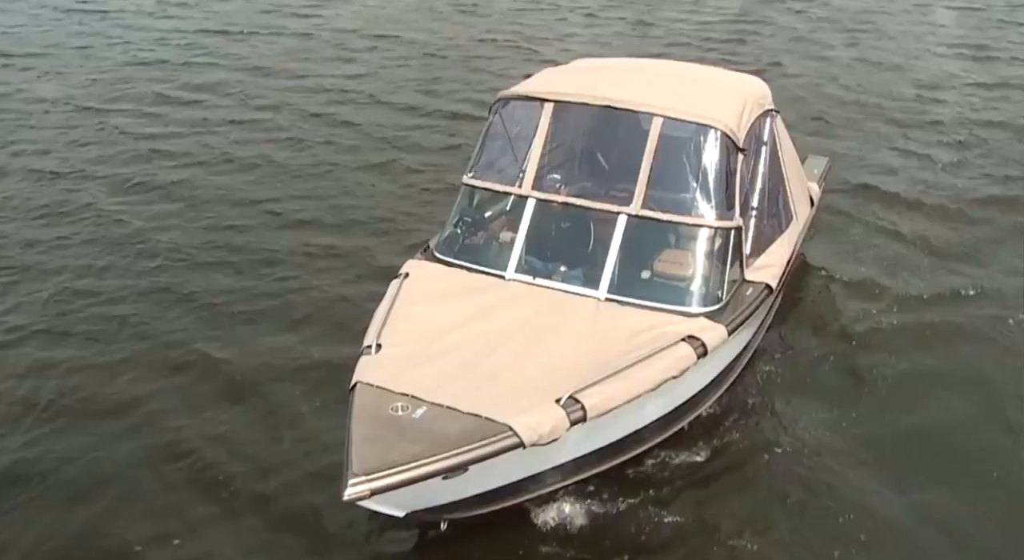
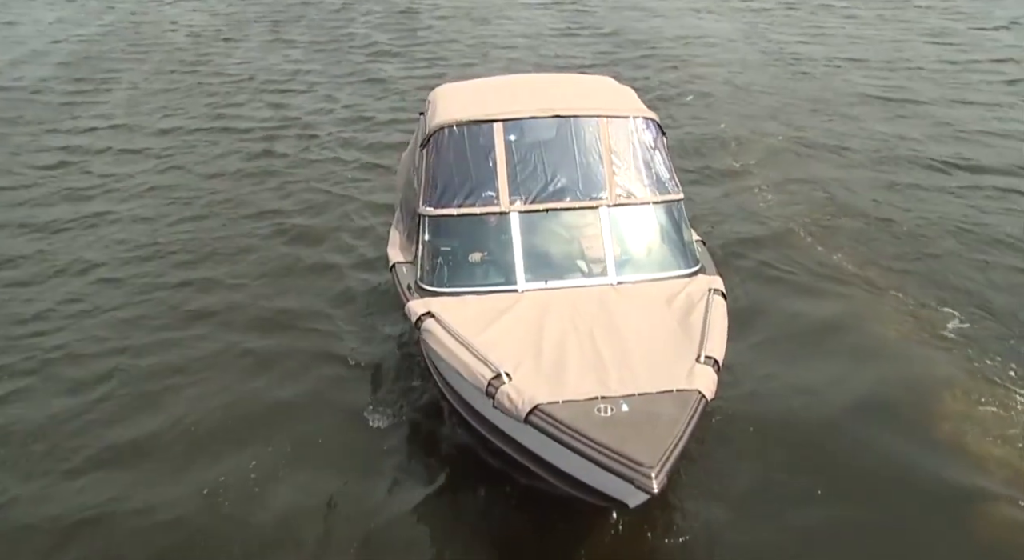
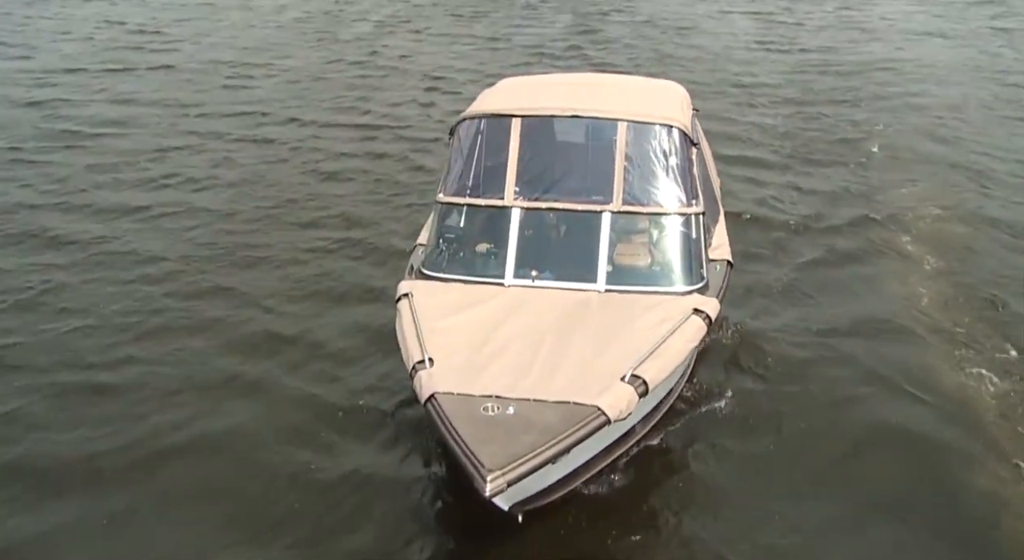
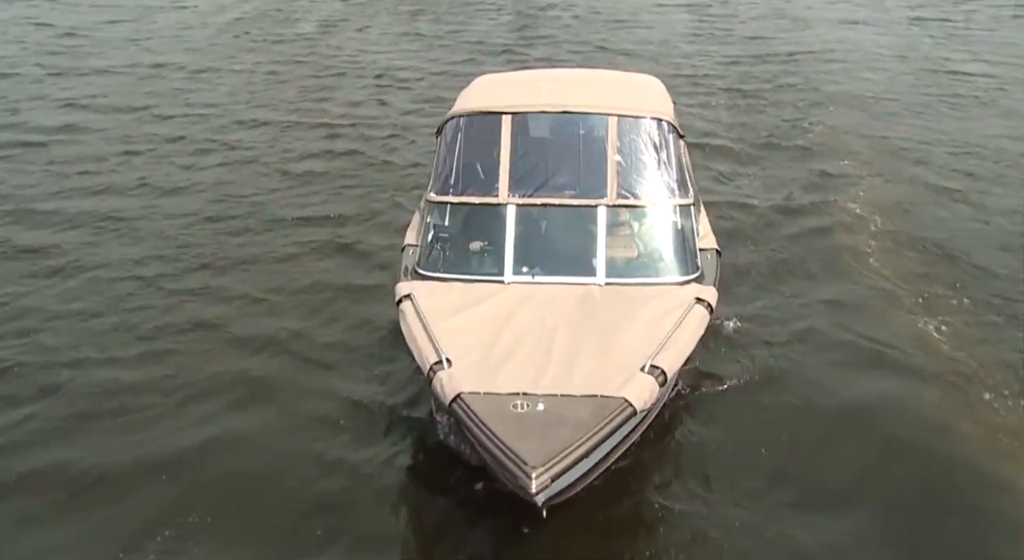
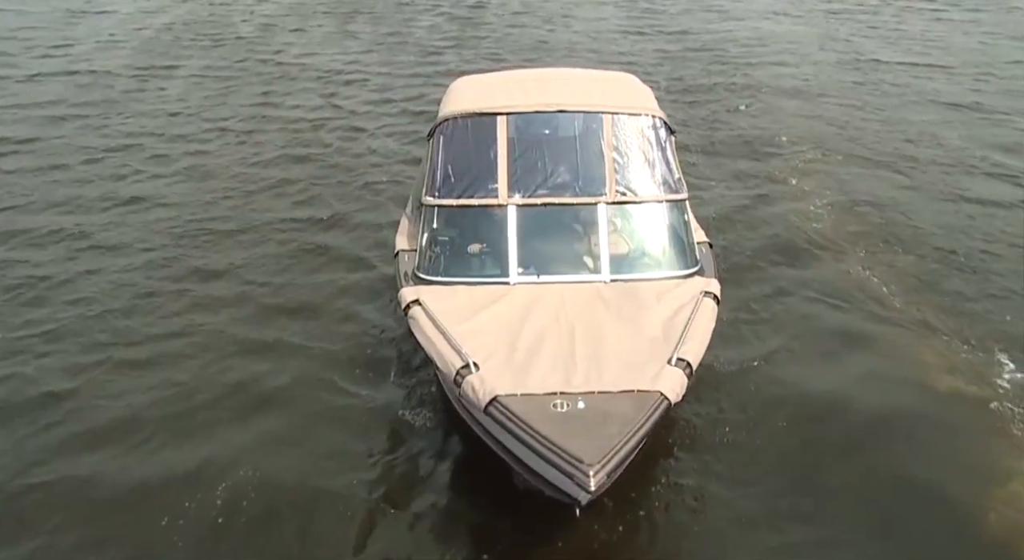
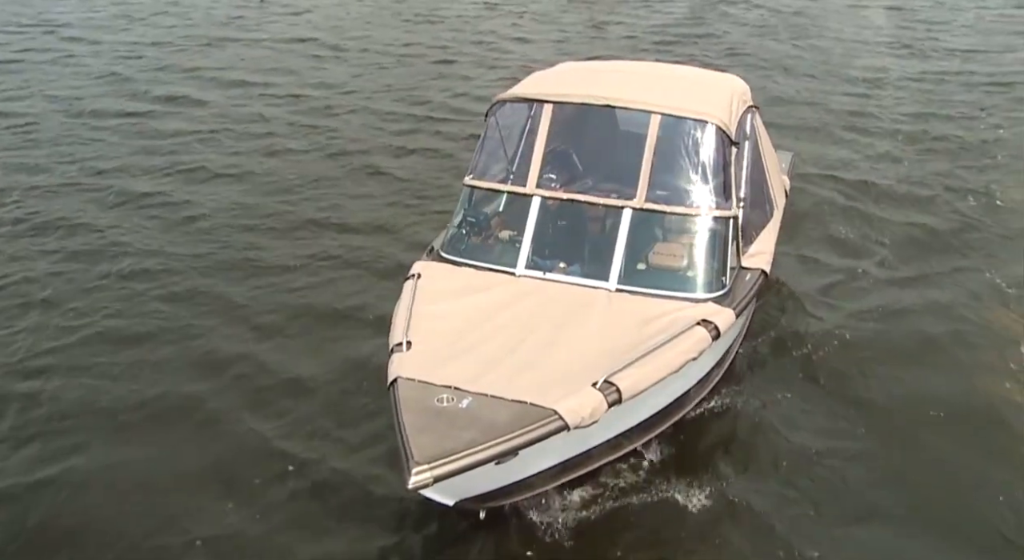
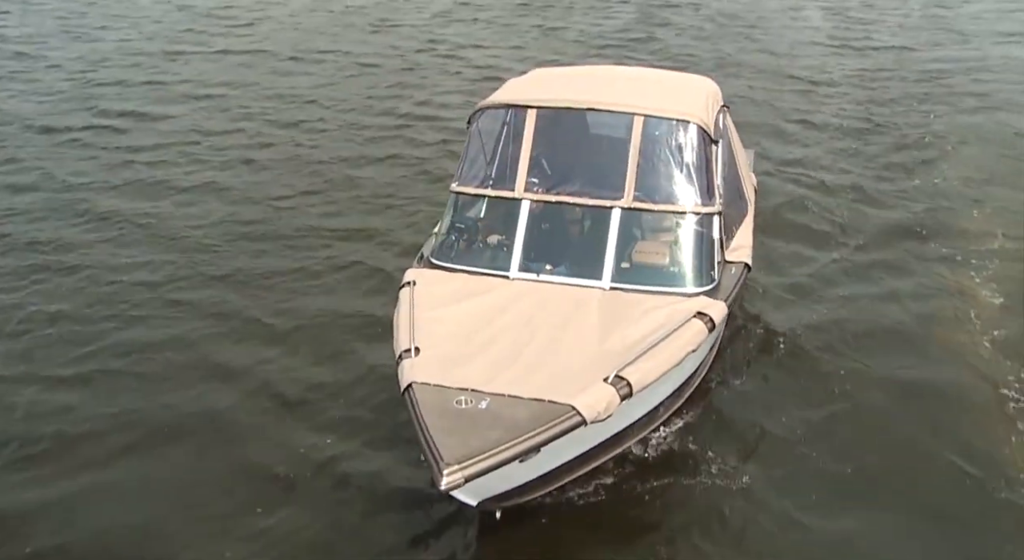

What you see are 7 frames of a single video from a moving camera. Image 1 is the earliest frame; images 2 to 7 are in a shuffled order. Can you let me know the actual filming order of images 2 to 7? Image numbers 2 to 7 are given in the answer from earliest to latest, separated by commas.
6, 7, 3, 4, 5, 2
